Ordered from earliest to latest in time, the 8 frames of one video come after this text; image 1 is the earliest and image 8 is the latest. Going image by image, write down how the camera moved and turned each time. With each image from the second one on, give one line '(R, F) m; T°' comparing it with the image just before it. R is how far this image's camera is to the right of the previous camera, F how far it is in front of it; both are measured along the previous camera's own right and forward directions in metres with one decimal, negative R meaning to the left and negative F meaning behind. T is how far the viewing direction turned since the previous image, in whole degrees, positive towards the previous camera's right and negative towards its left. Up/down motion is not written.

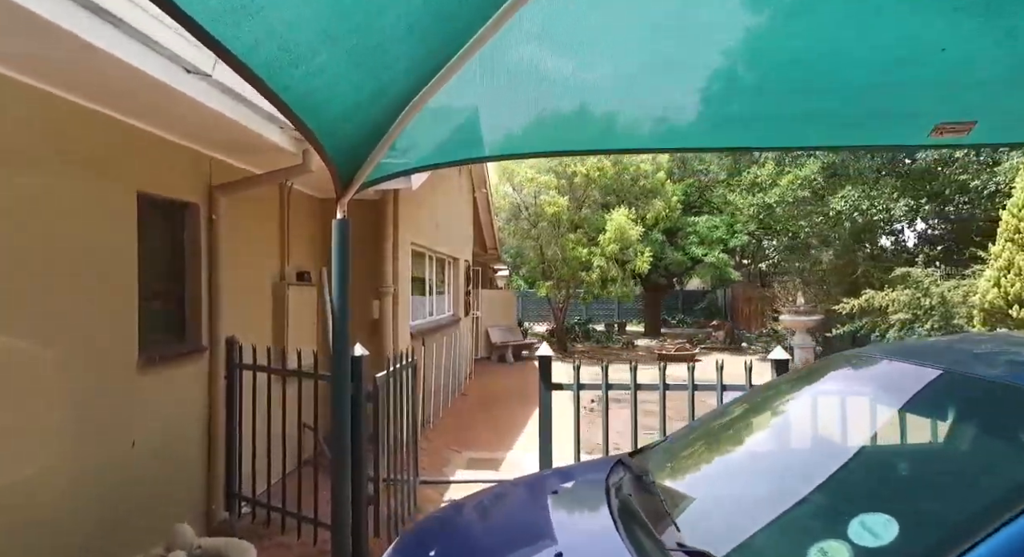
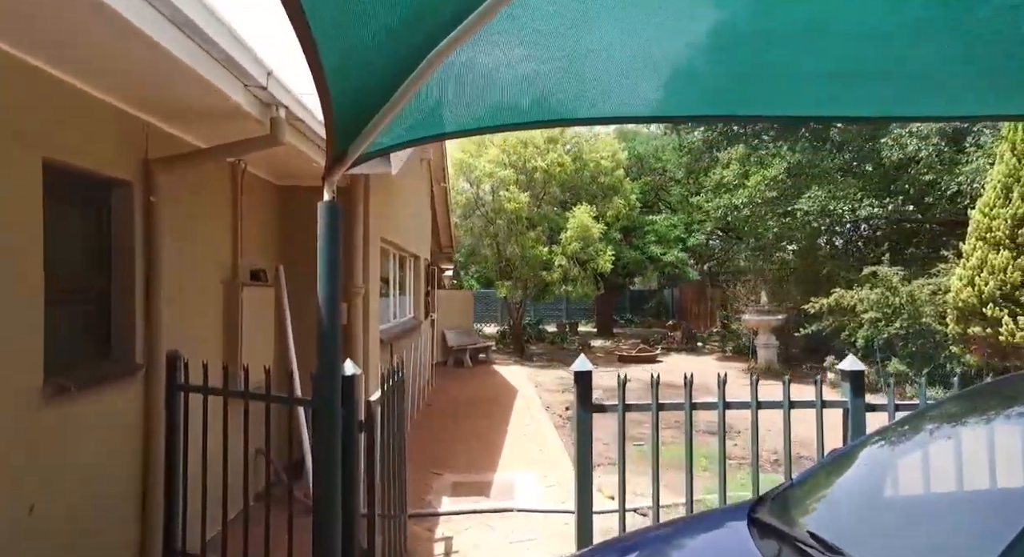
(-0.4, +0.7) m; +6°
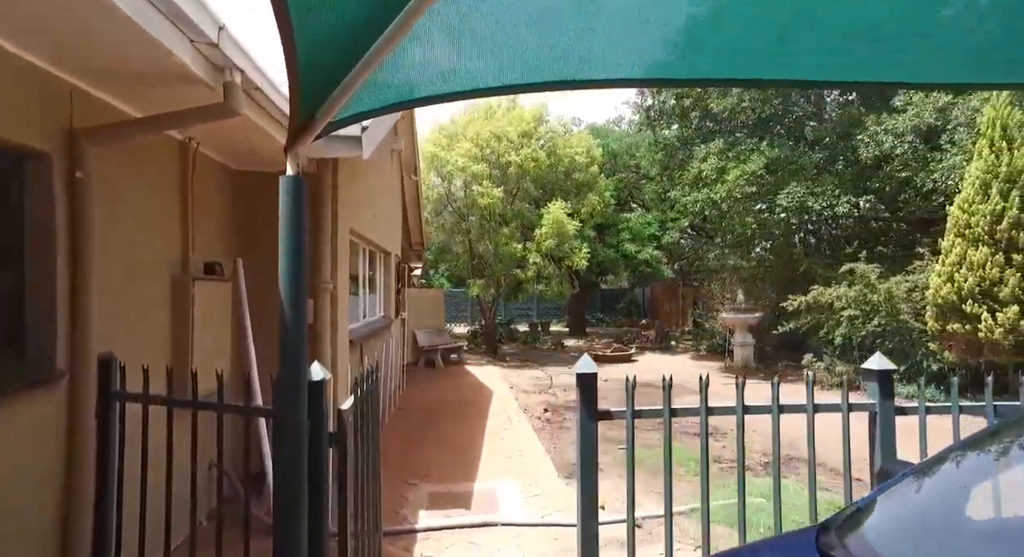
(-0.1, +0.4) m; +3°
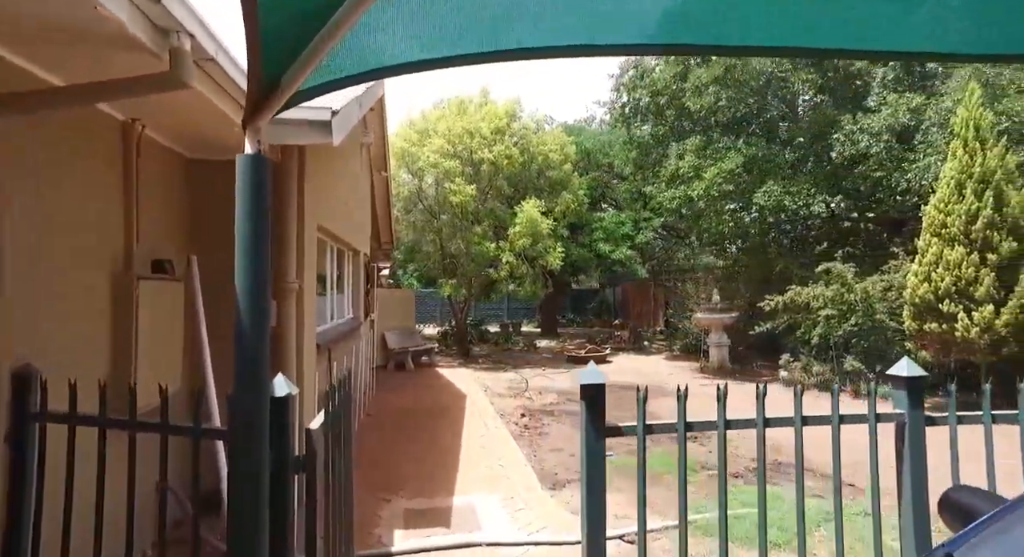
(-0.1, +0.3) m; +3°
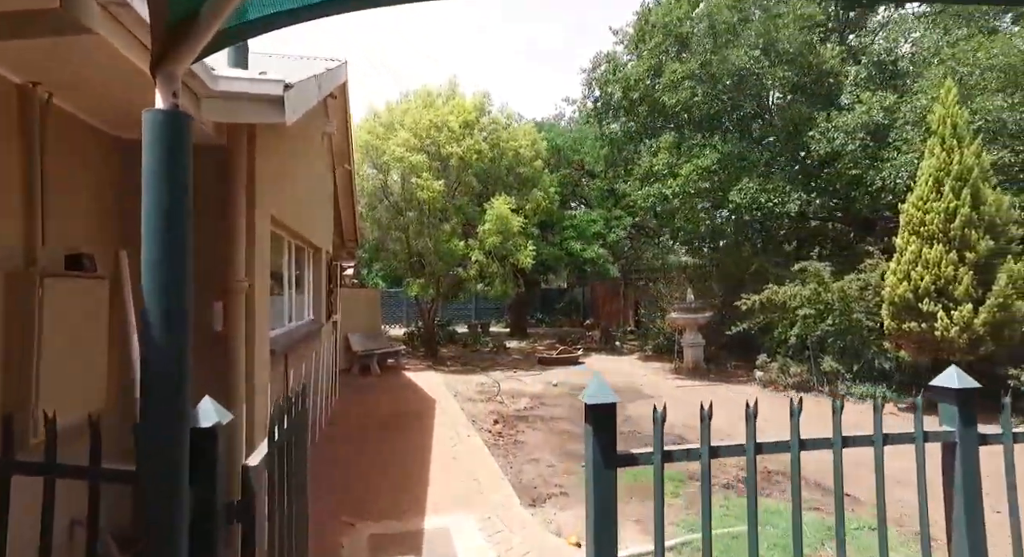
(-0.1, +0.4) m; +3°
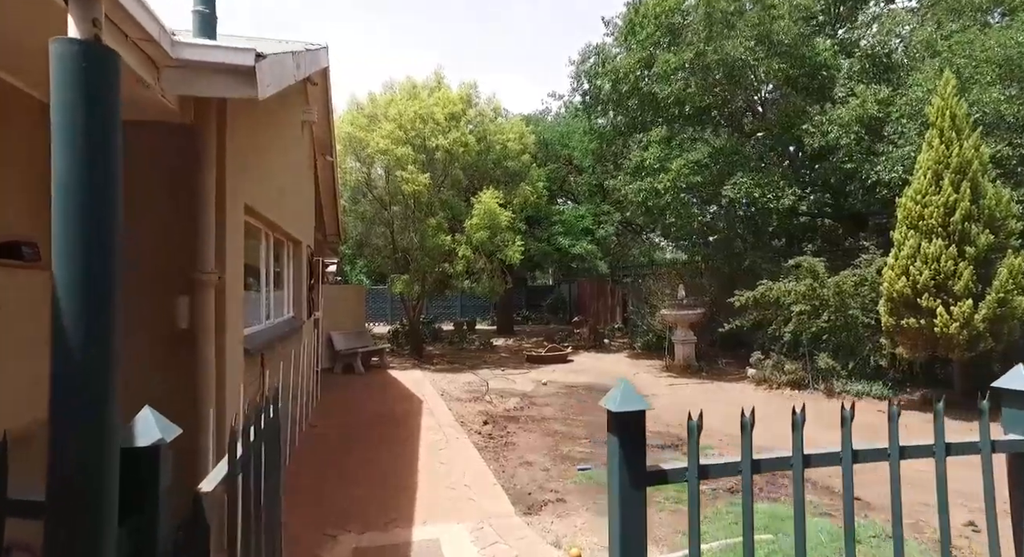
(-0.1, +0.3) m; +1°
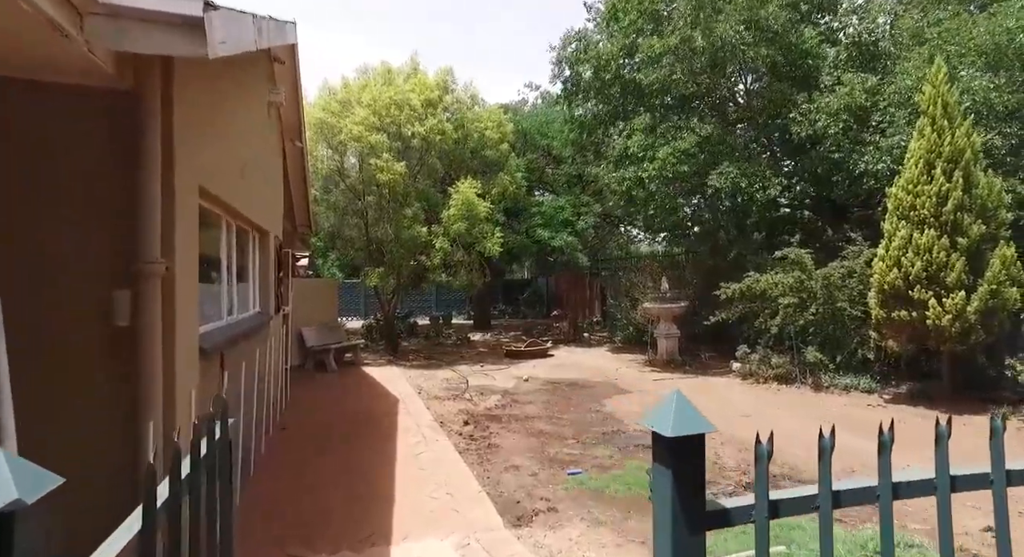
(-0.1, +0.4) m; +2°
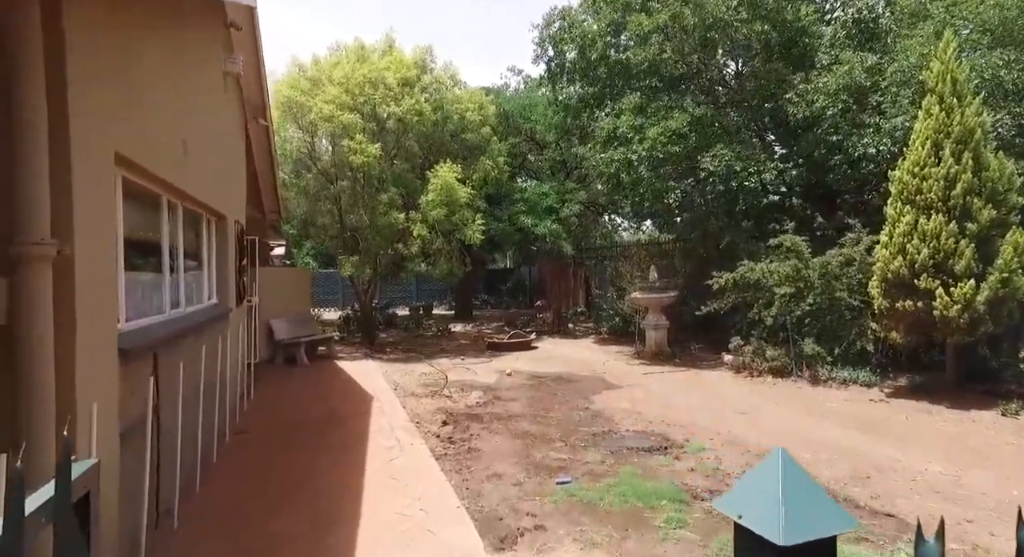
(0.0, +0.6) m; +2°
